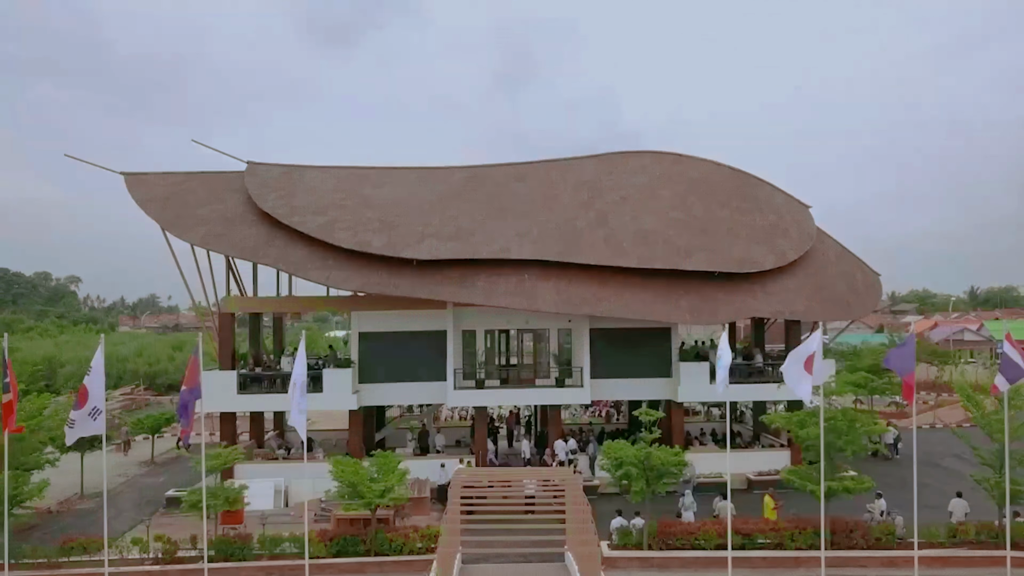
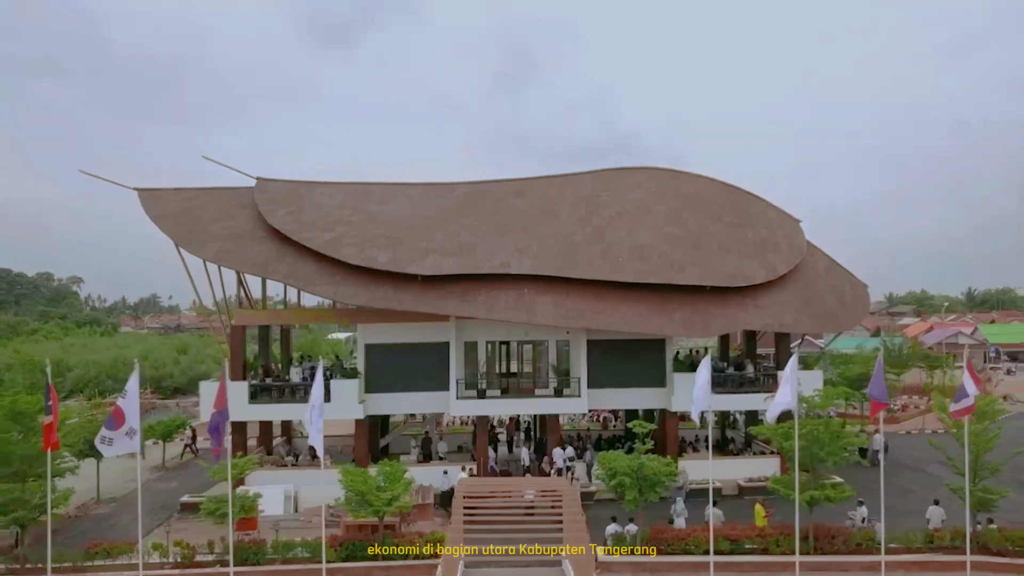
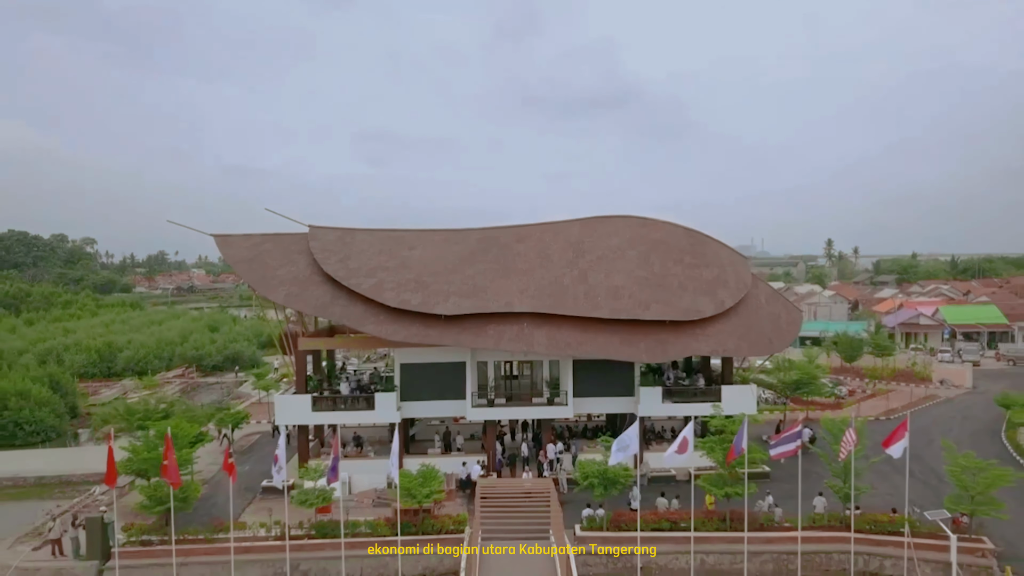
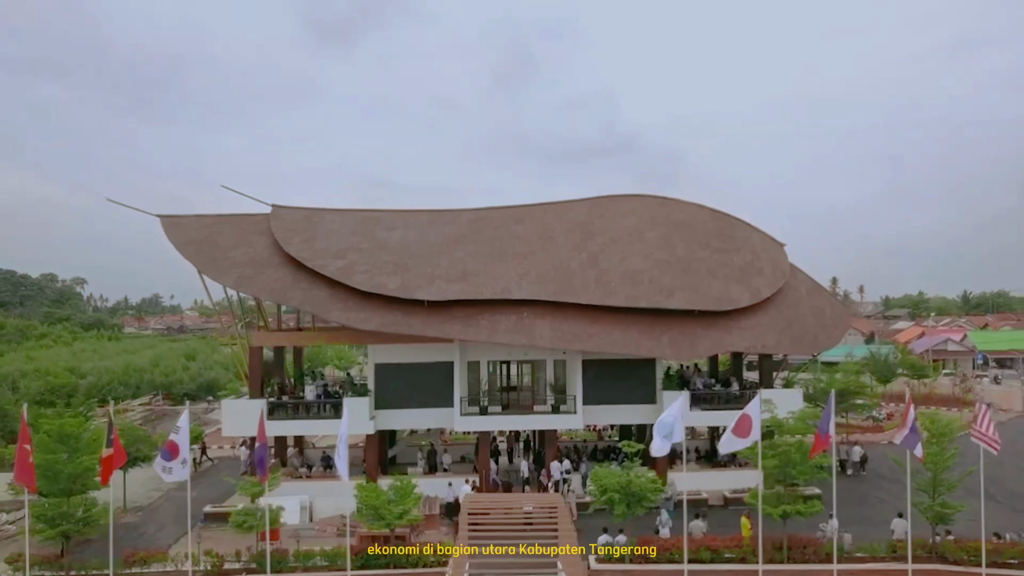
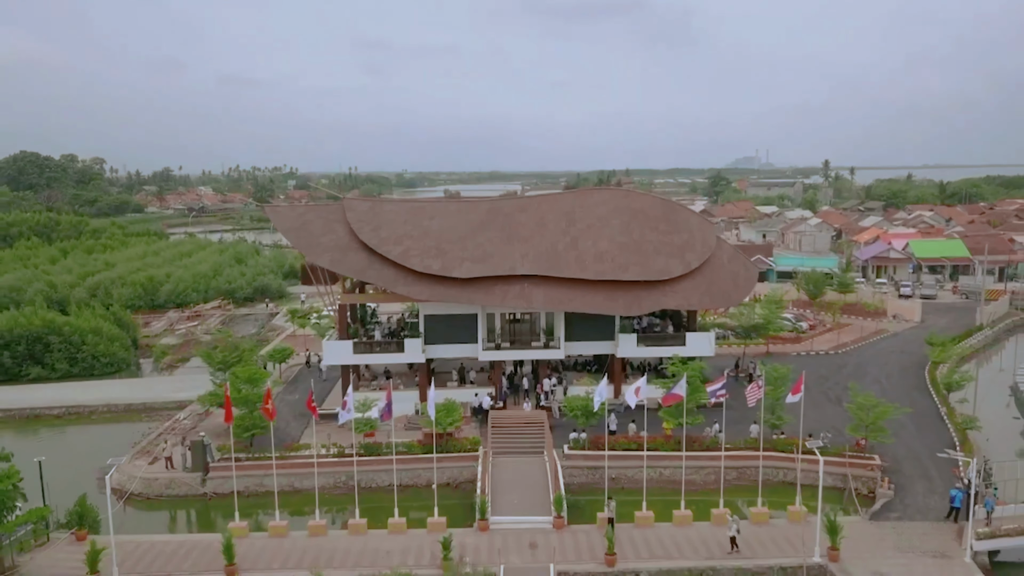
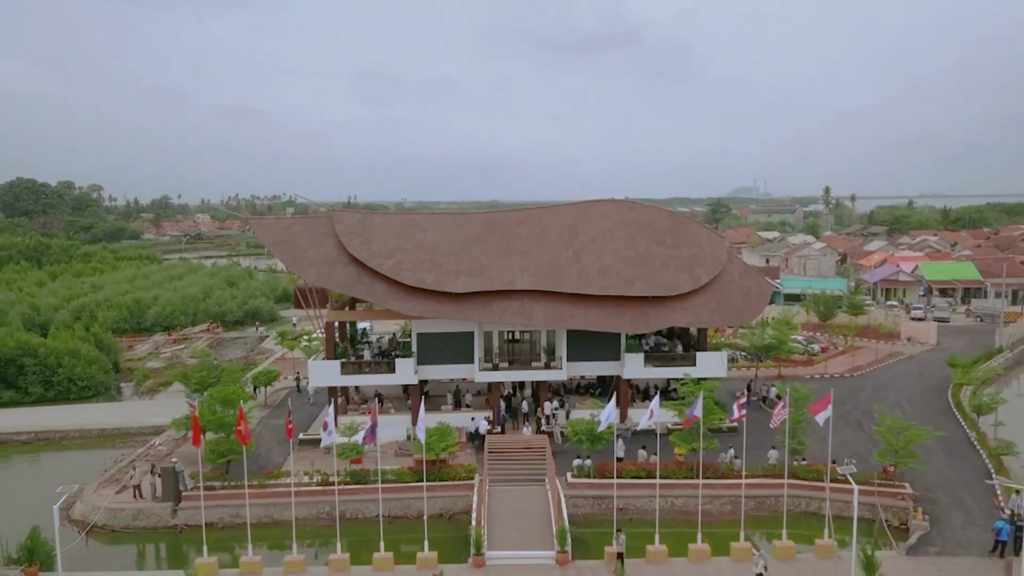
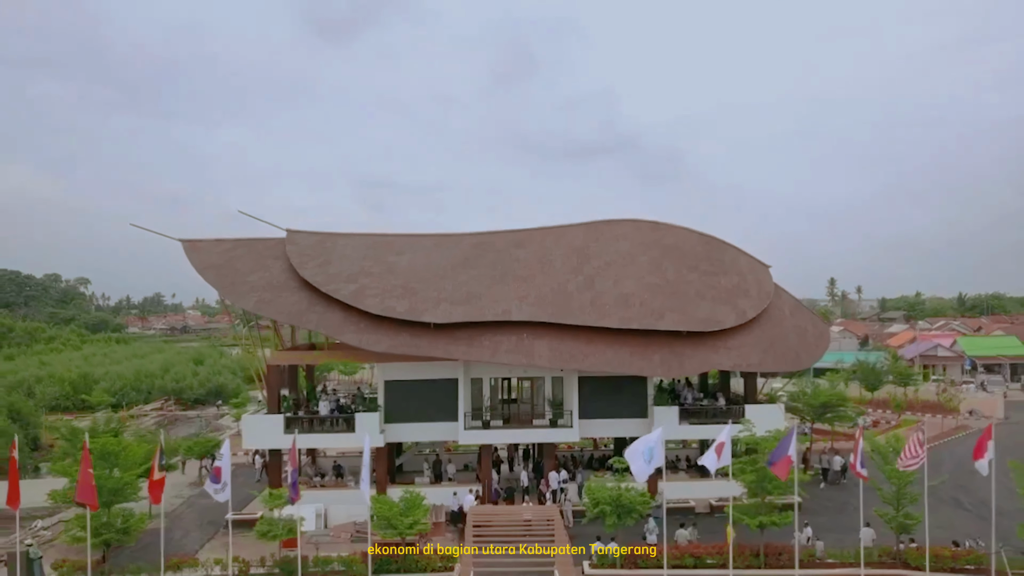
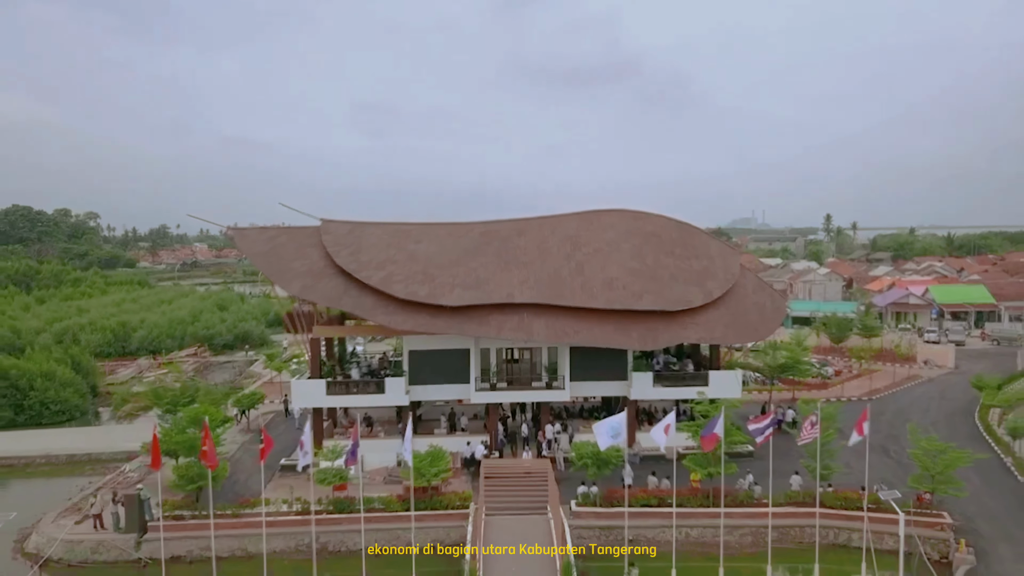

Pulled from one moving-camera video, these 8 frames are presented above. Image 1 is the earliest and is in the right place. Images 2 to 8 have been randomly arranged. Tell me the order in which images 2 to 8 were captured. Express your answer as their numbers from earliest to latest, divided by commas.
2, 4, 7, 3, 8, 6, 5
